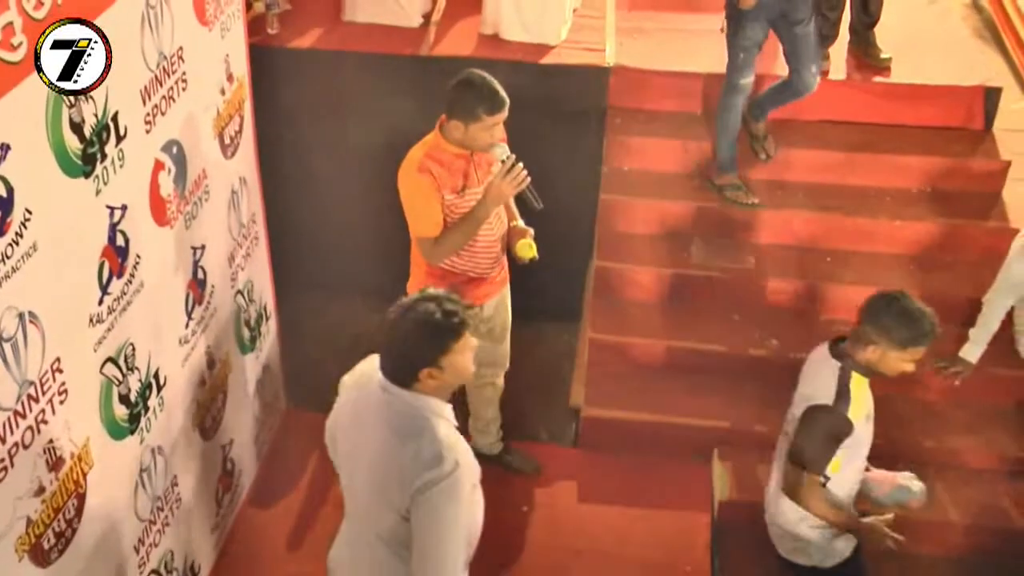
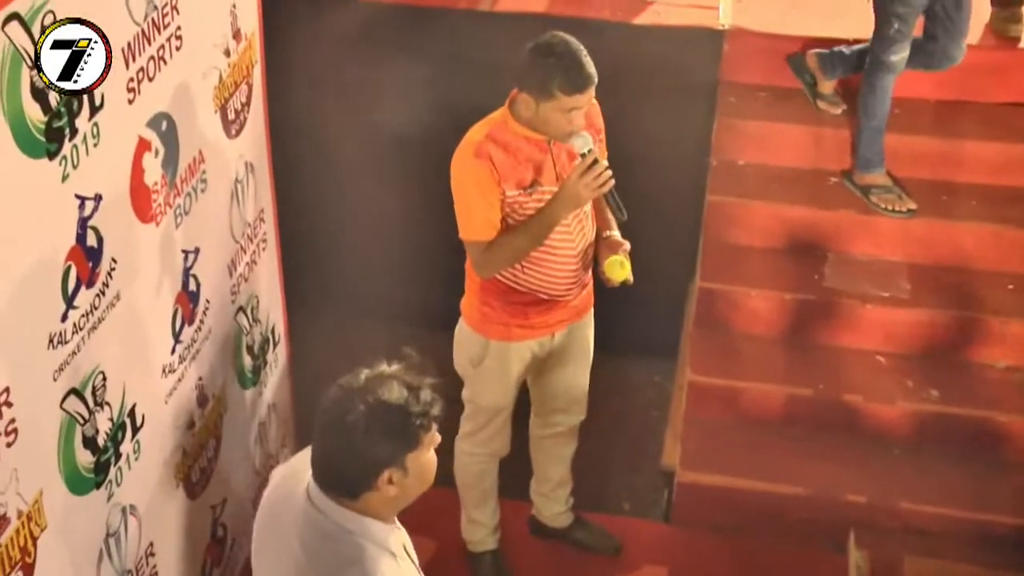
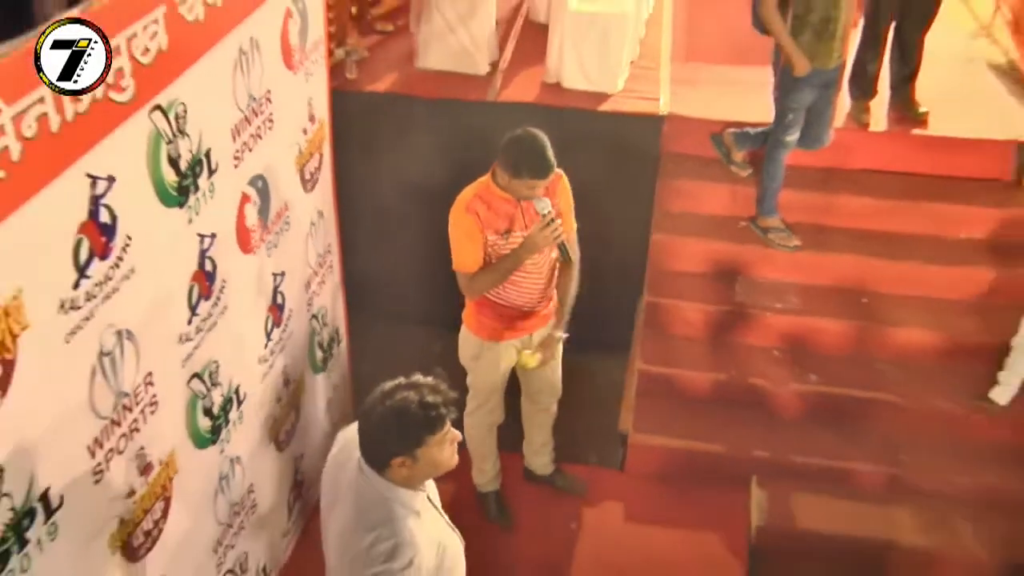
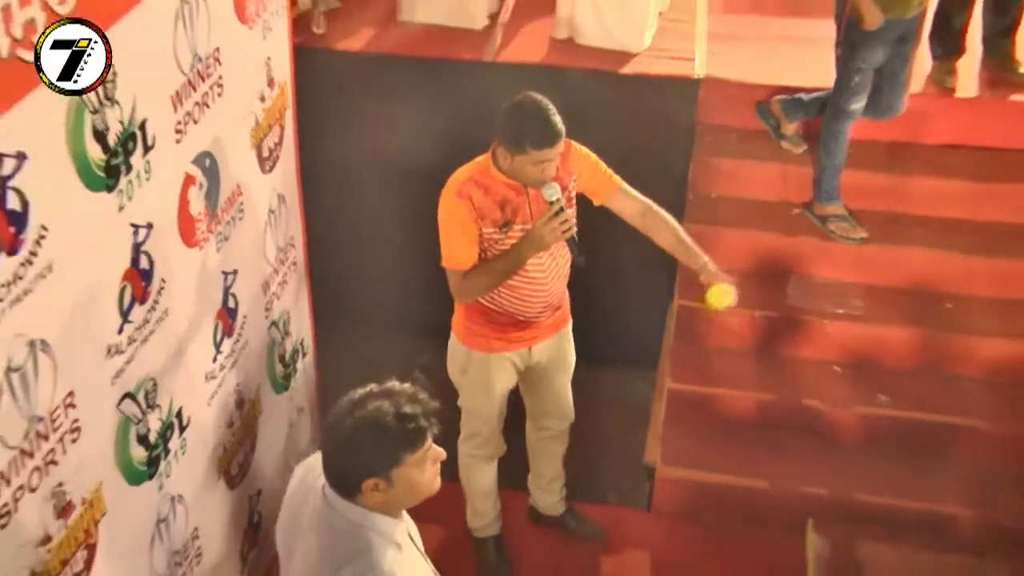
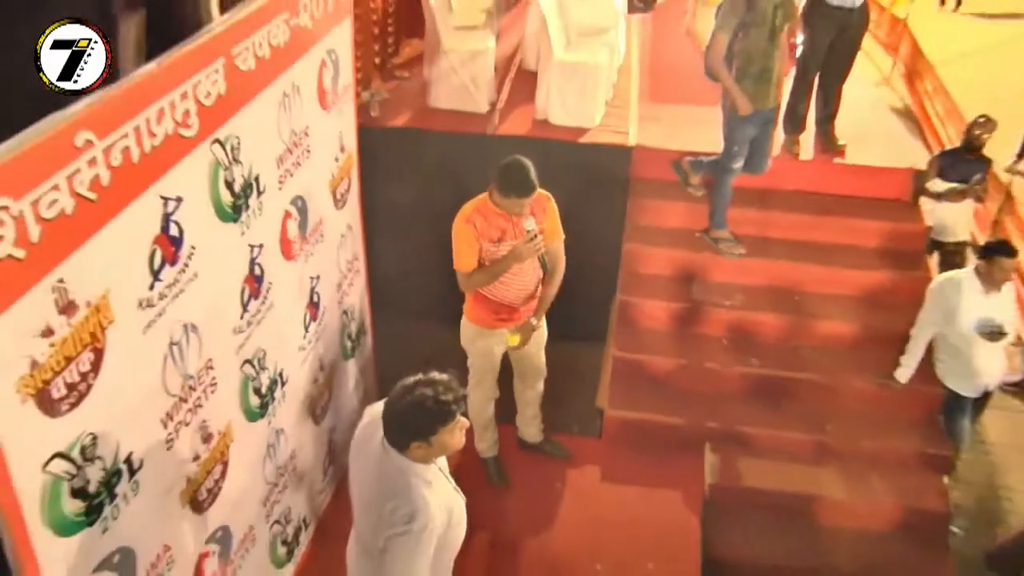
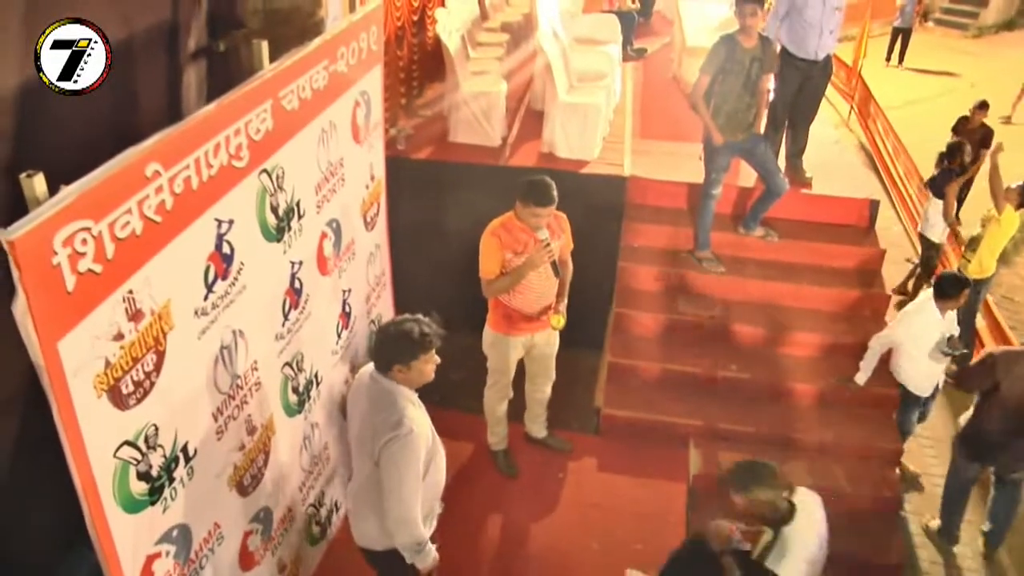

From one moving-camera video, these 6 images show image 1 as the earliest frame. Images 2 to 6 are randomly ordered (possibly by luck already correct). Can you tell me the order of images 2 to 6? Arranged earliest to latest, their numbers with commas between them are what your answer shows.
2, 4, 3, 5, 6
